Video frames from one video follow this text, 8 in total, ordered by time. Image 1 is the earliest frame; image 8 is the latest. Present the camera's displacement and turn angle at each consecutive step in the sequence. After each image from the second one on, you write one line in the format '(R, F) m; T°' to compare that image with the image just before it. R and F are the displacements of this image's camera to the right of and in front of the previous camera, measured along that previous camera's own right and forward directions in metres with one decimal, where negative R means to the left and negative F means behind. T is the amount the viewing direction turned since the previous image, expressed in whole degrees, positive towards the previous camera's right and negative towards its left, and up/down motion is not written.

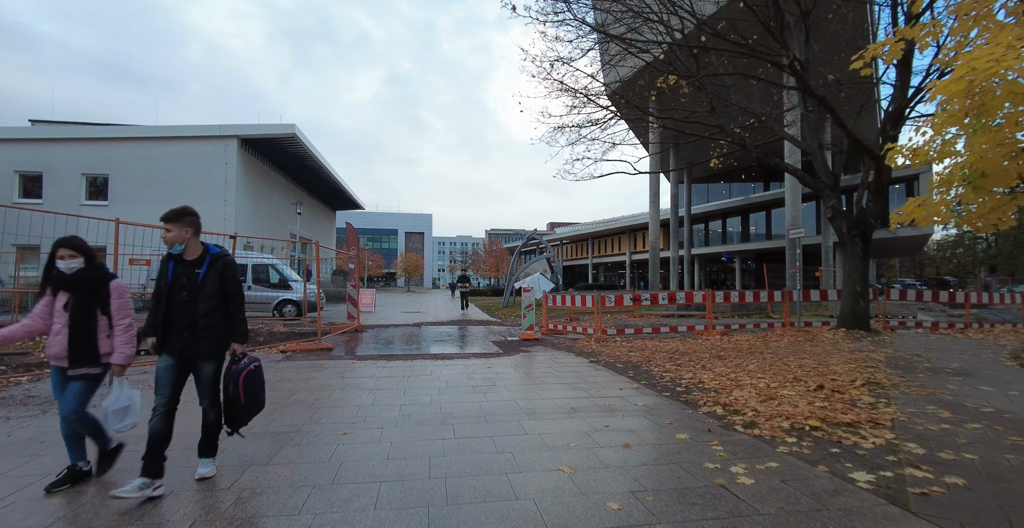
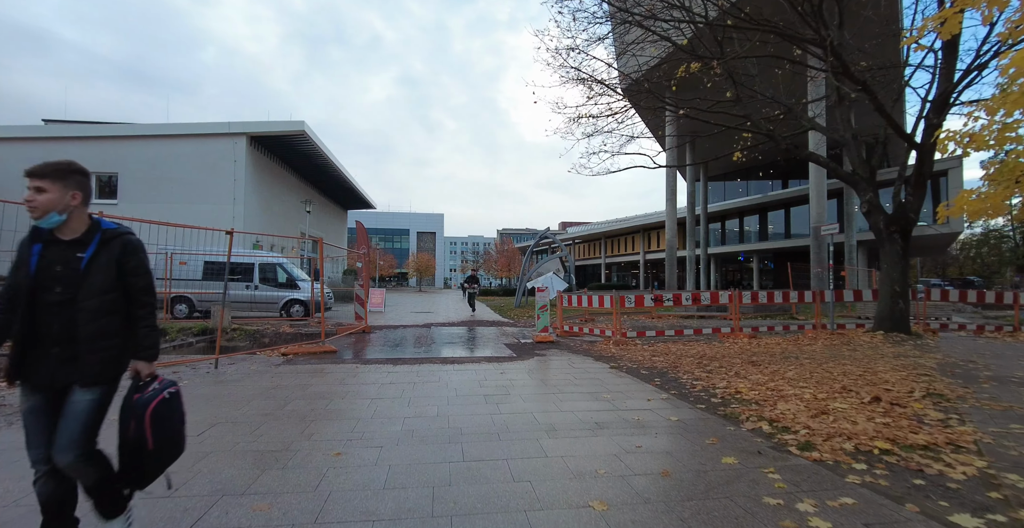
(0.0, +0.4) m; -2°
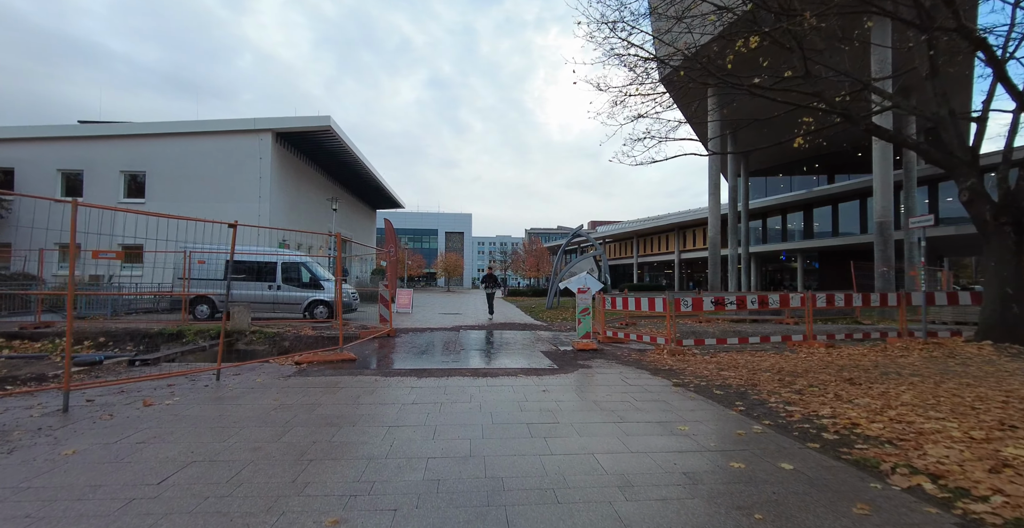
(-0.2, +0.8) m; -4°
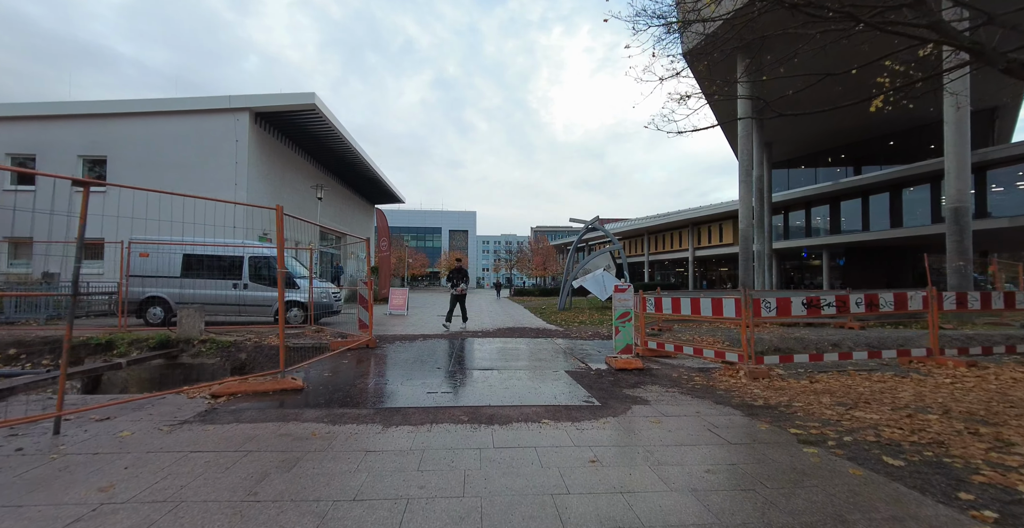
(-0.1, +1.8) m; -1°
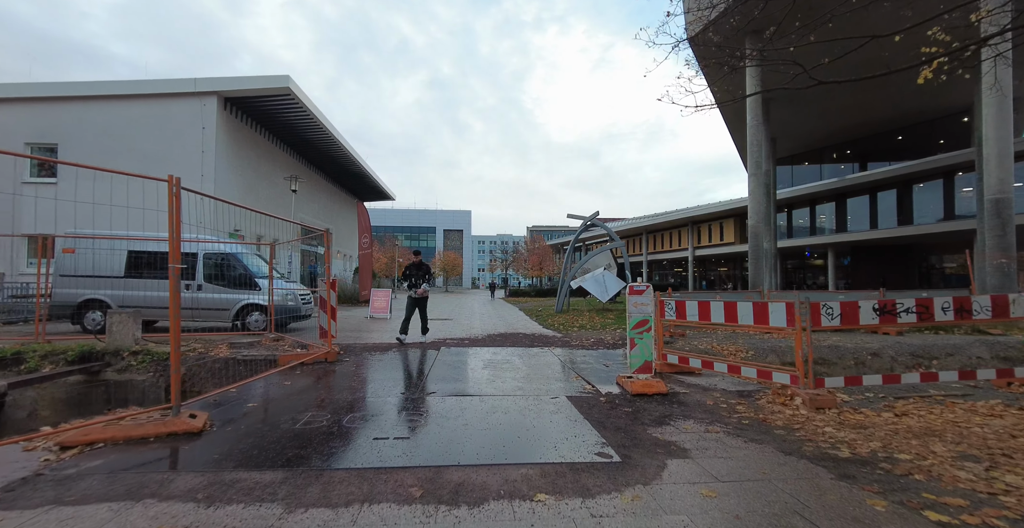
(+0.1, +1.2) m; 0°
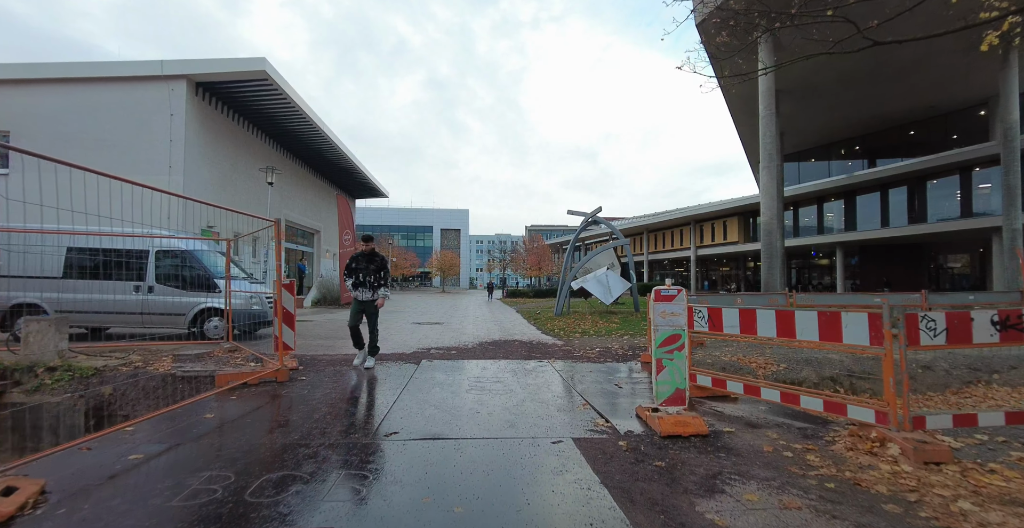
(+0.1, +1.0) m; 0°
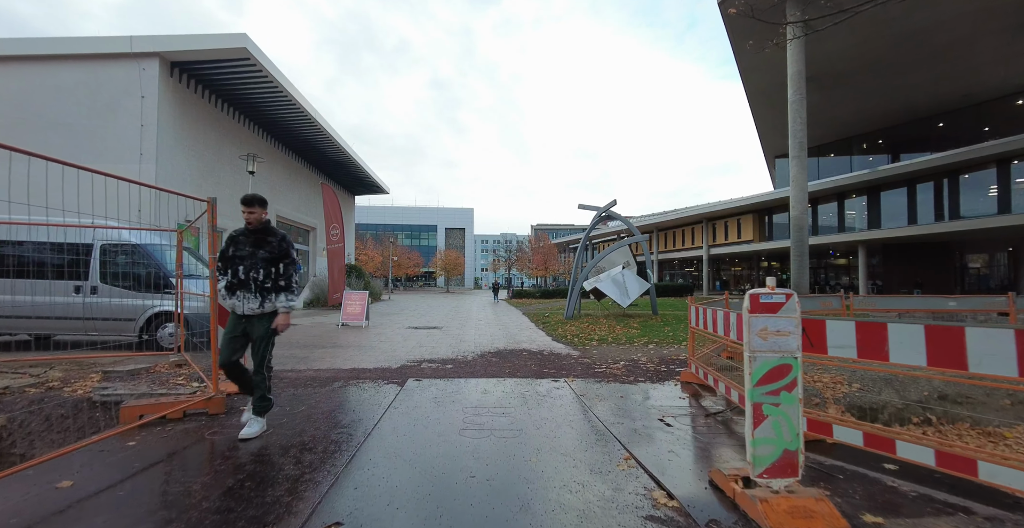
(0.0, +1.2) m; -1°
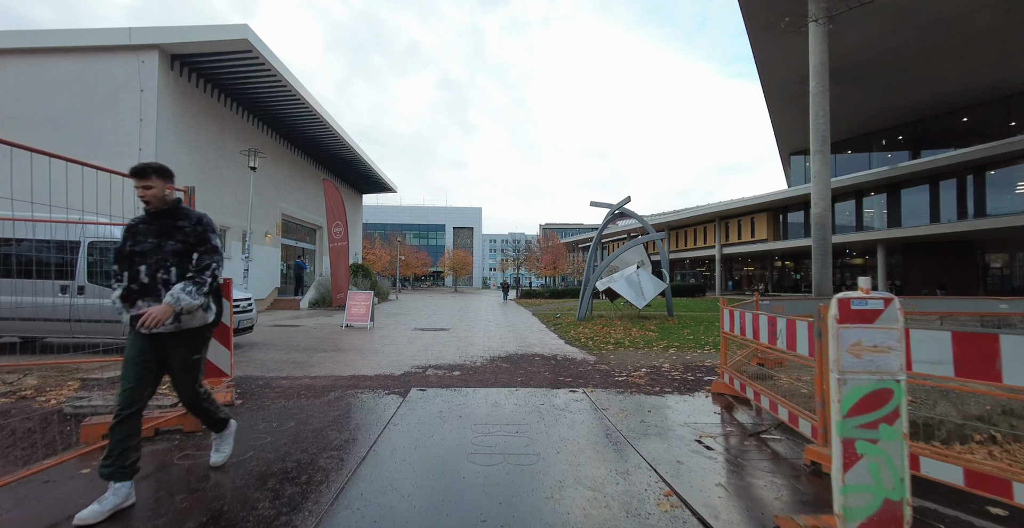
(-0.1, +0.4) m; -1°
